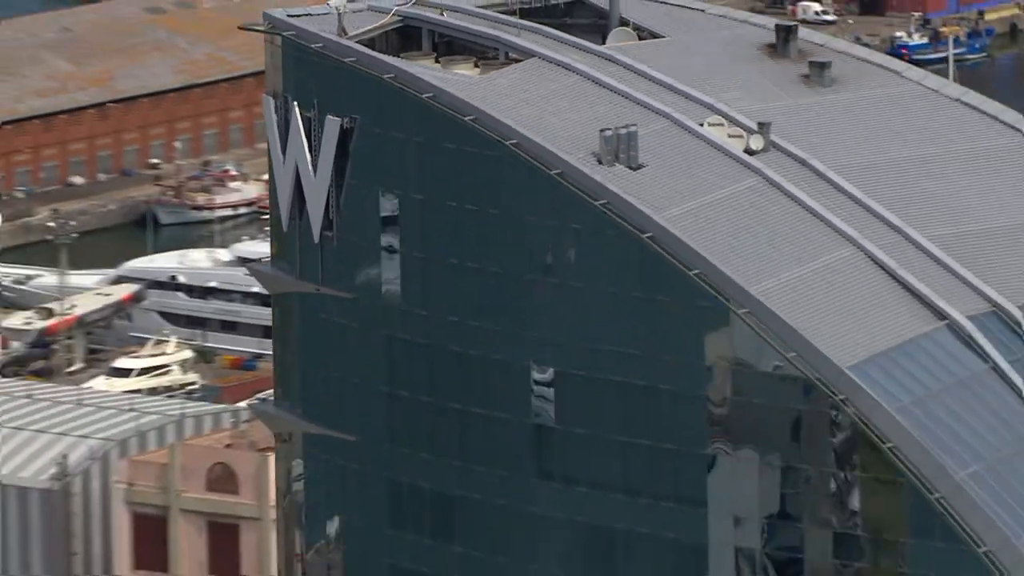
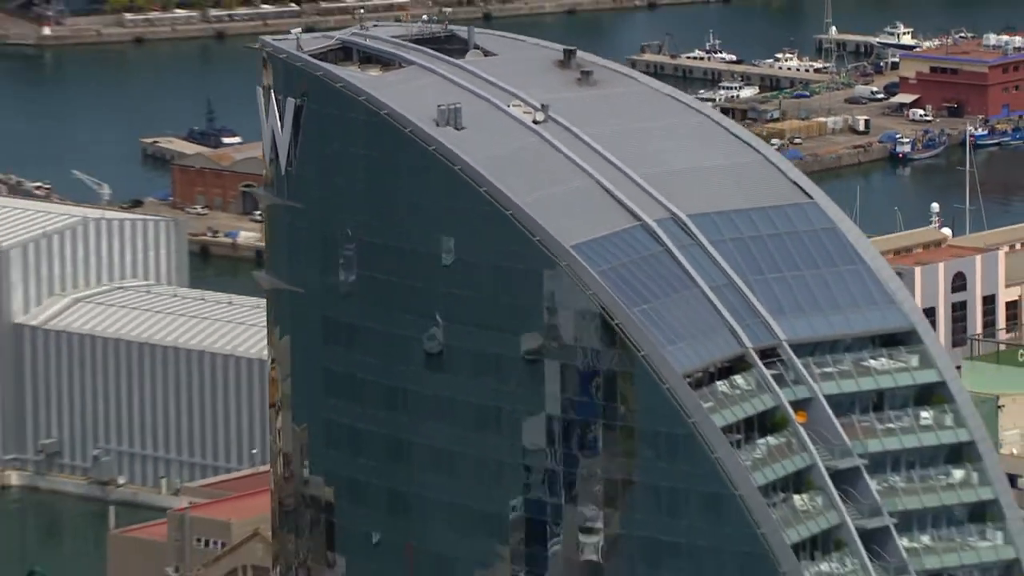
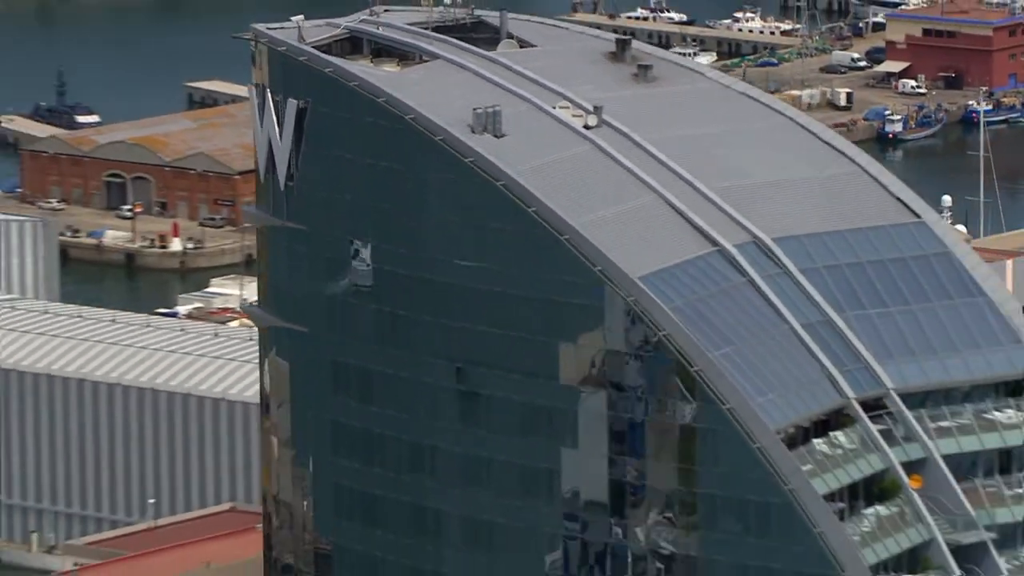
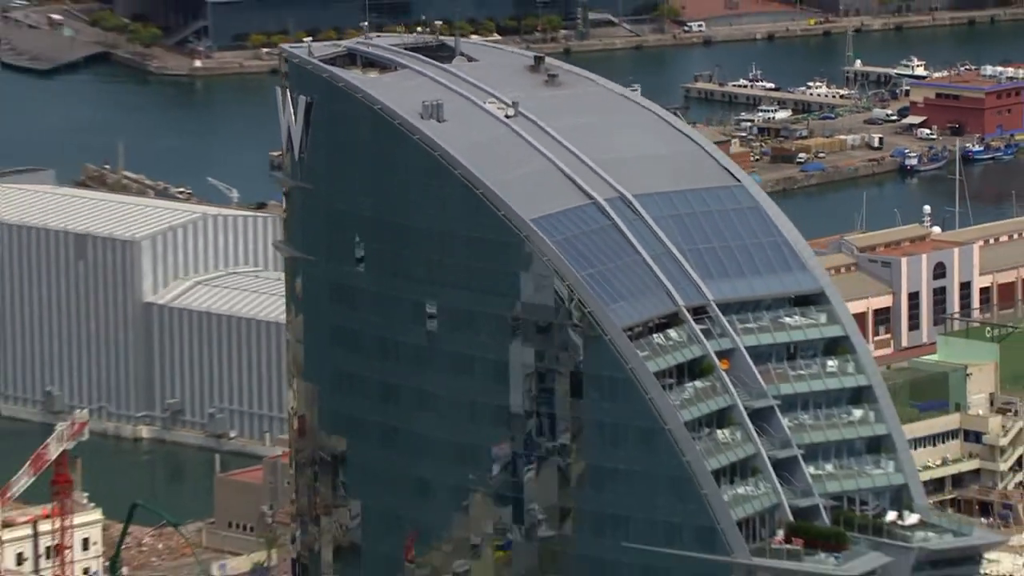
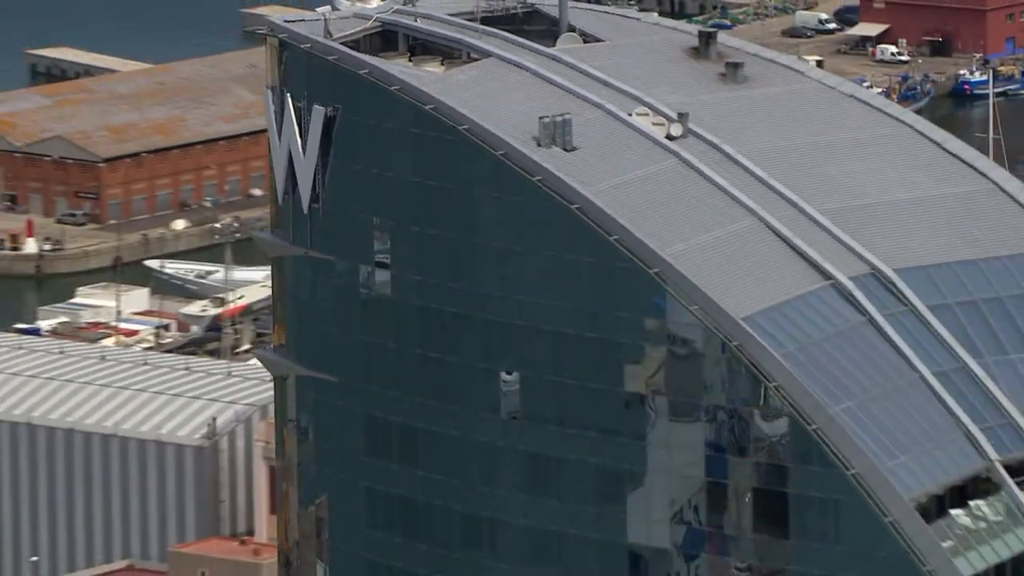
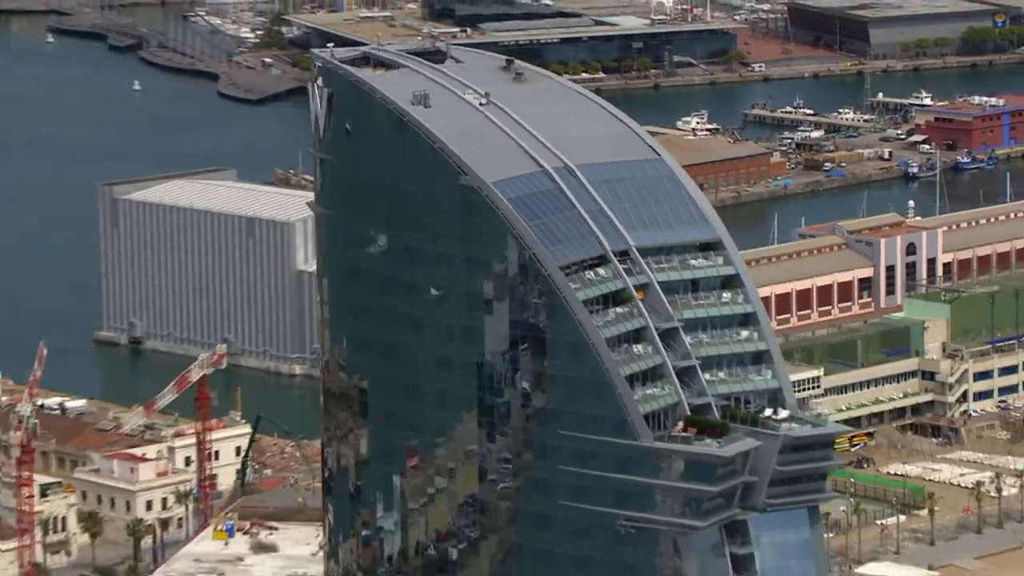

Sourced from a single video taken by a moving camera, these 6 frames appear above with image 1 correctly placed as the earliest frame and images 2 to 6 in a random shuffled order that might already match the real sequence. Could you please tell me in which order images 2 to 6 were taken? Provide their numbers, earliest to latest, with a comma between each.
5, 3, 2, 4, 6
